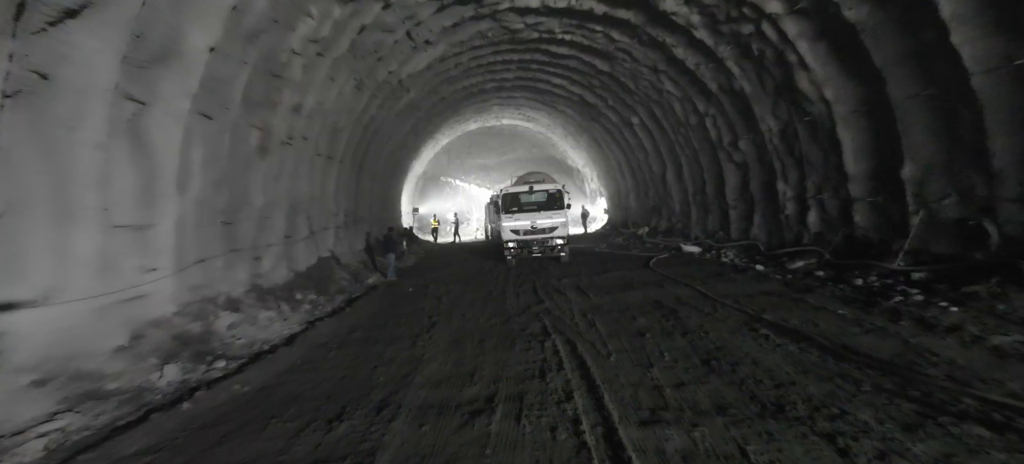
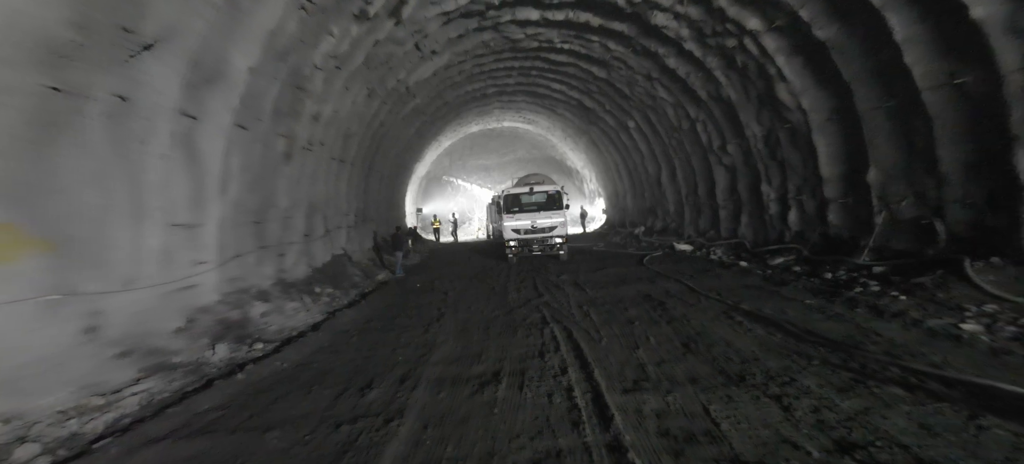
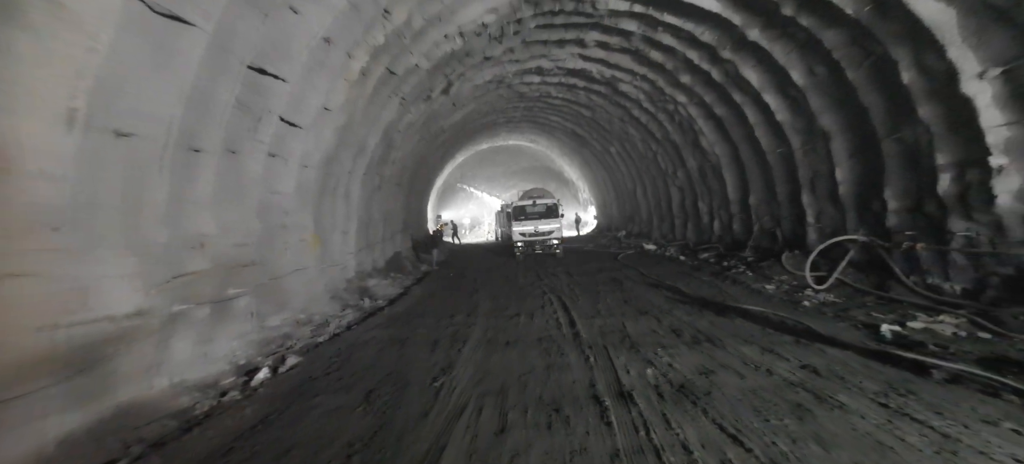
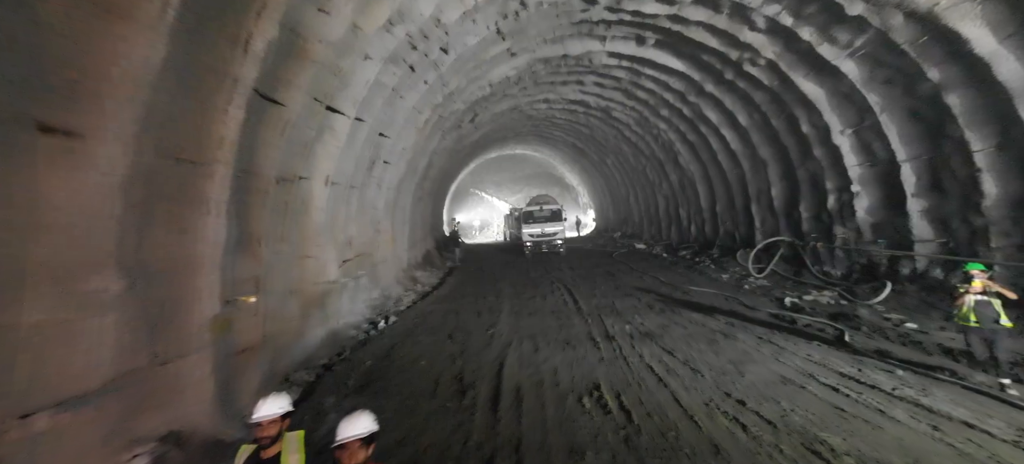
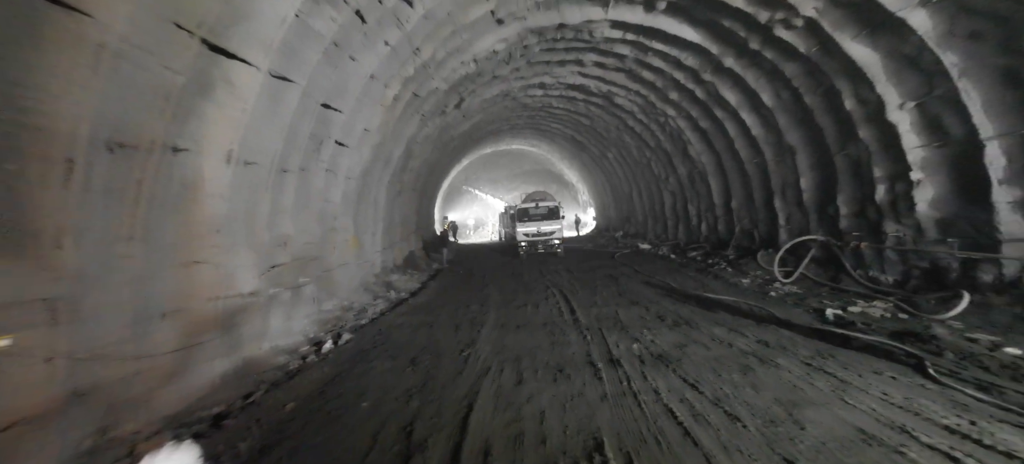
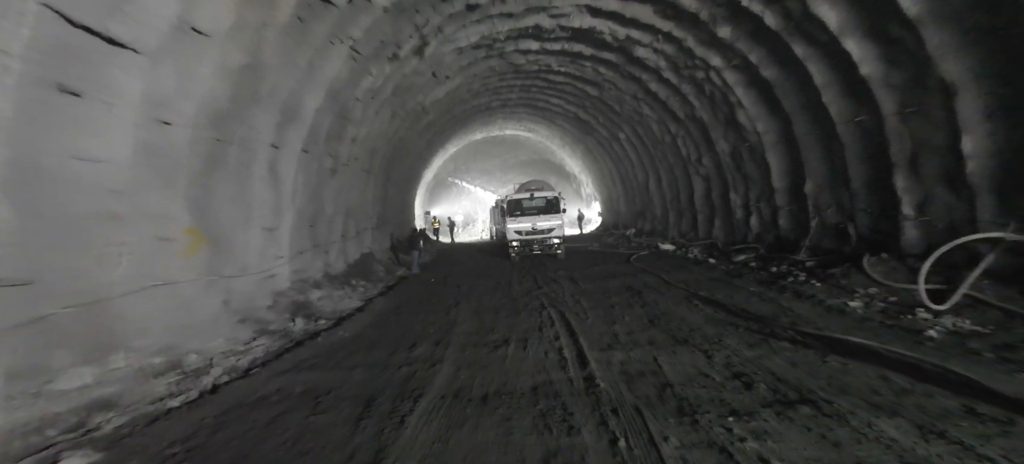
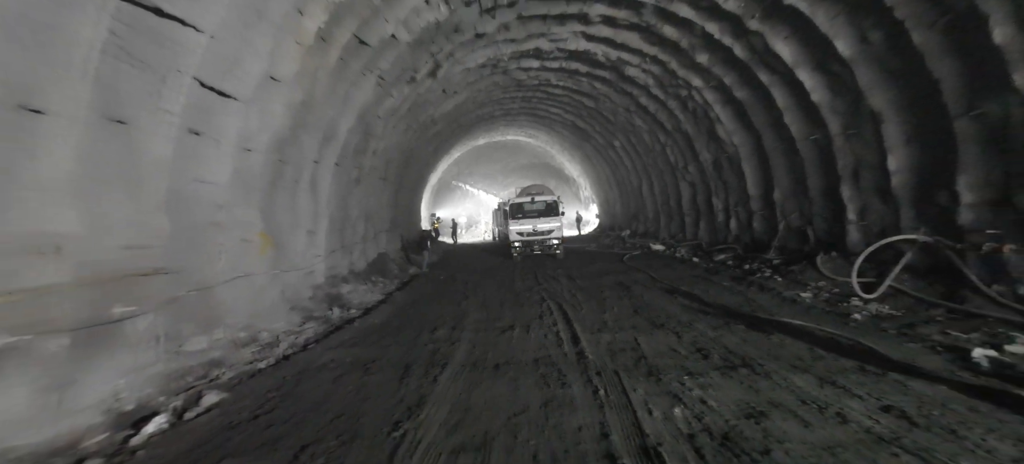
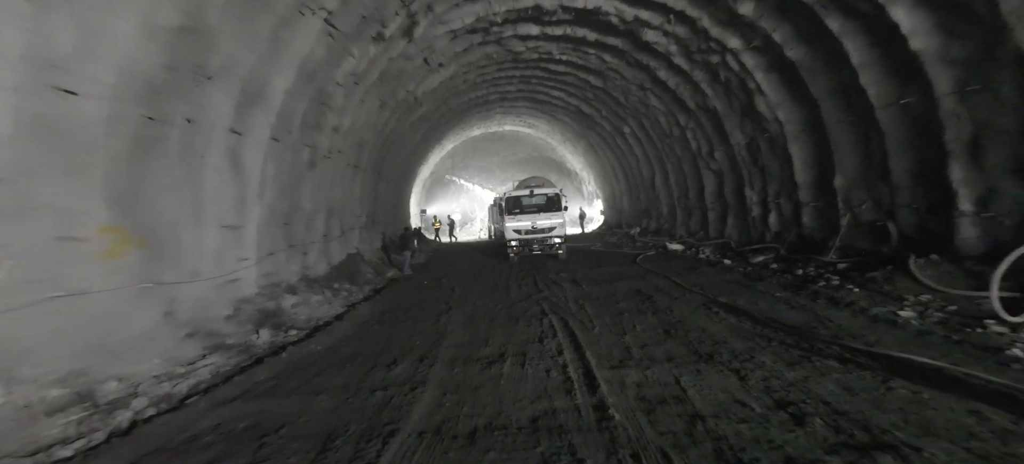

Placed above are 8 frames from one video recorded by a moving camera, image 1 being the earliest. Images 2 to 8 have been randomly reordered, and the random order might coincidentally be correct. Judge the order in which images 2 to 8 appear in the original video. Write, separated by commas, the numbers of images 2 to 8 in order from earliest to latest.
2, 8, 6, 7, 3, 5, 4
